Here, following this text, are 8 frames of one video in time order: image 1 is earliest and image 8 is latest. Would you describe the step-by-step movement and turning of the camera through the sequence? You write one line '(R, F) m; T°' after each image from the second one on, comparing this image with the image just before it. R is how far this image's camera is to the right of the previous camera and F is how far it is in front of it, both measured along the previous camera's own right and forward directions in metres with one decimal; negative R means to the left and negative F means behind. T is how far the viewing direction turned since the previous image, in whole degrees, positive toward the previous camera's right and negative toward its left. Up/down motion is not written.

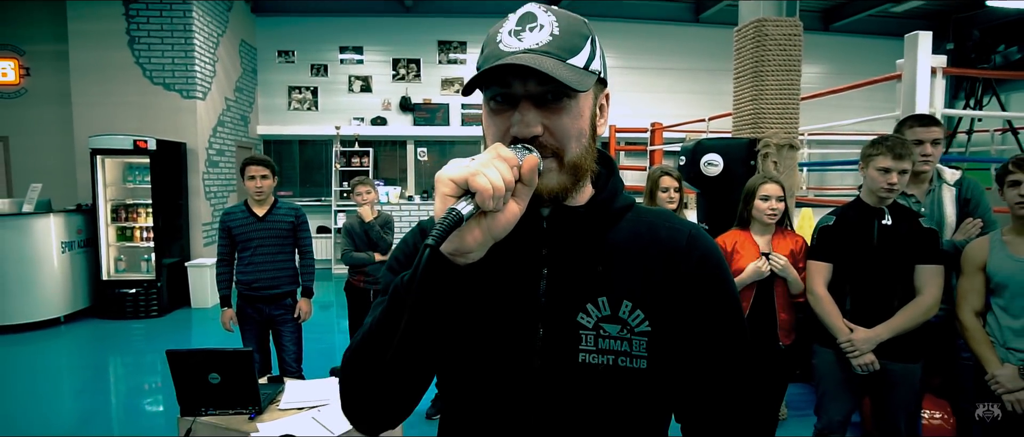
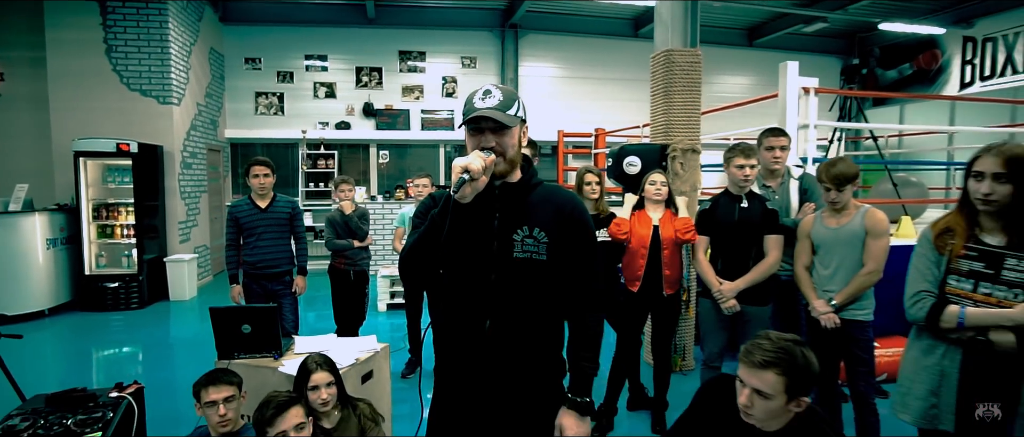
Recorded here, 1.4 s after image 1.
(0.0, -0.7) m; +4°
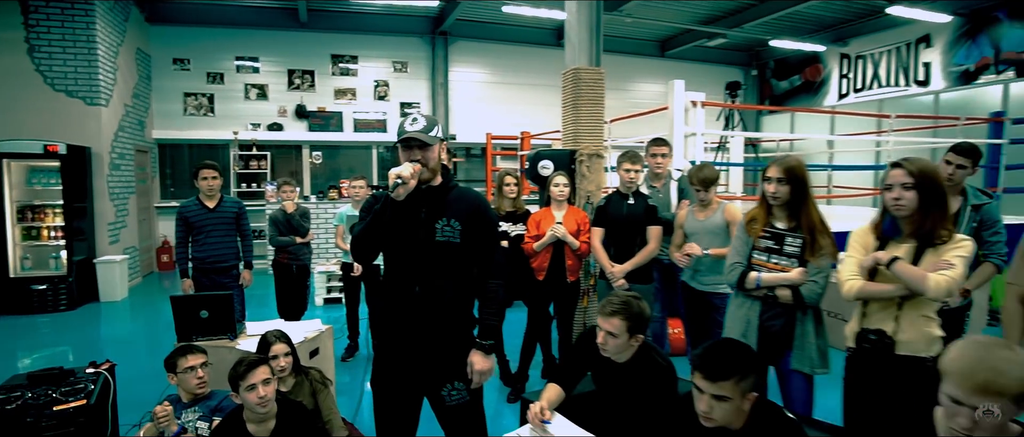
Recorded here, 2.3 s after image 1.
(0.0, -0.5) m; +7°
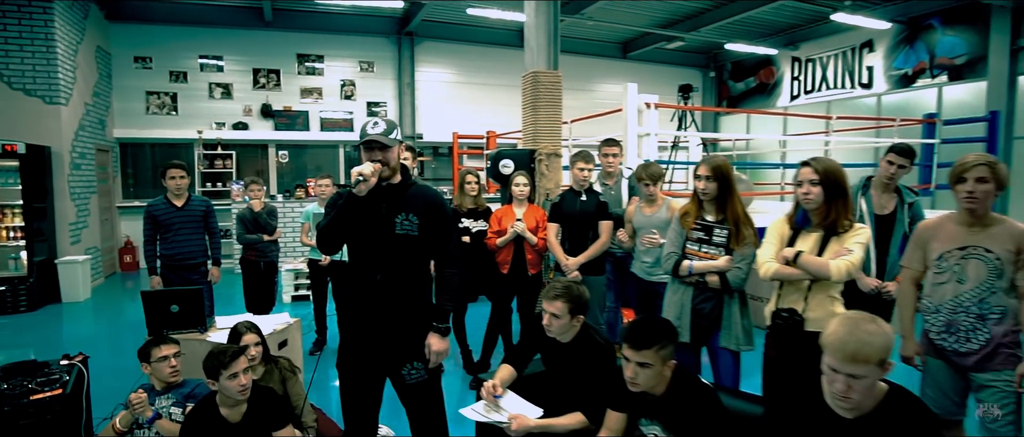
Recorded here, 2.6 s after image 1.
(+0.1, -0.2) m; +3°
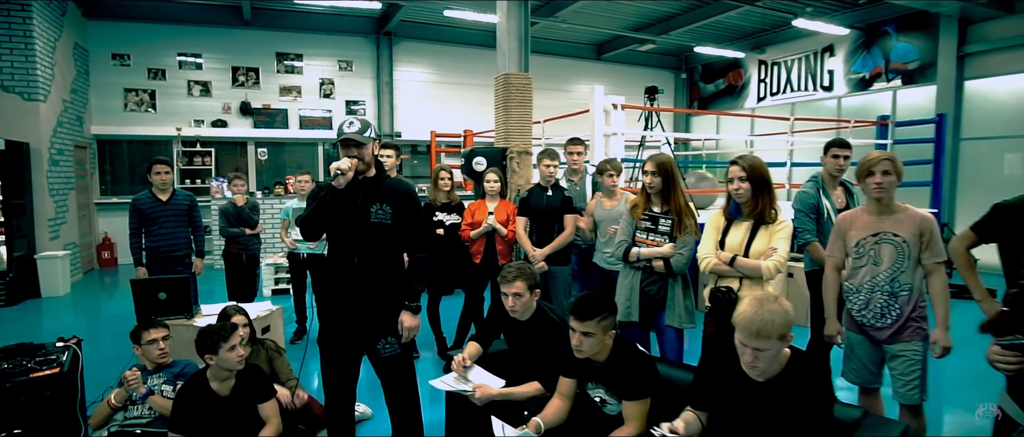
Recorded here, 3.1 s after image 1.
(+0.1, -0.2) m; +2°
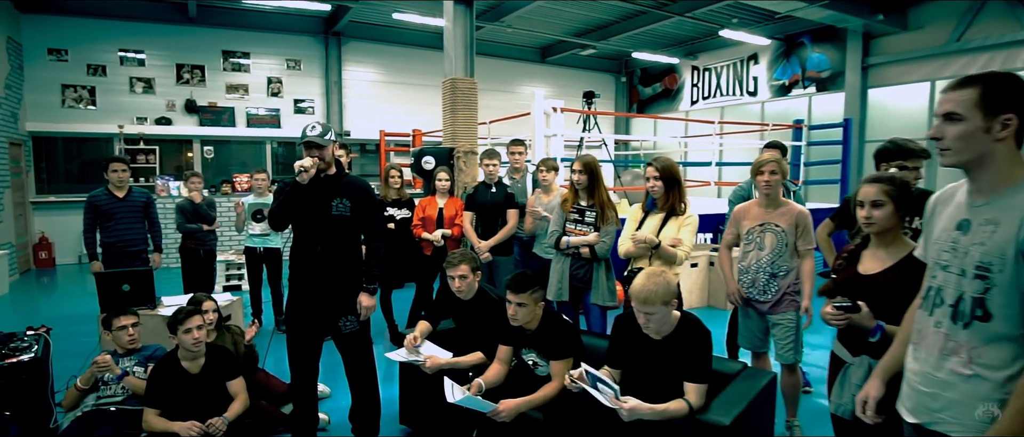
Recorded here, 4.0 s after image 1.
(0.0, -0.4) m; +5°
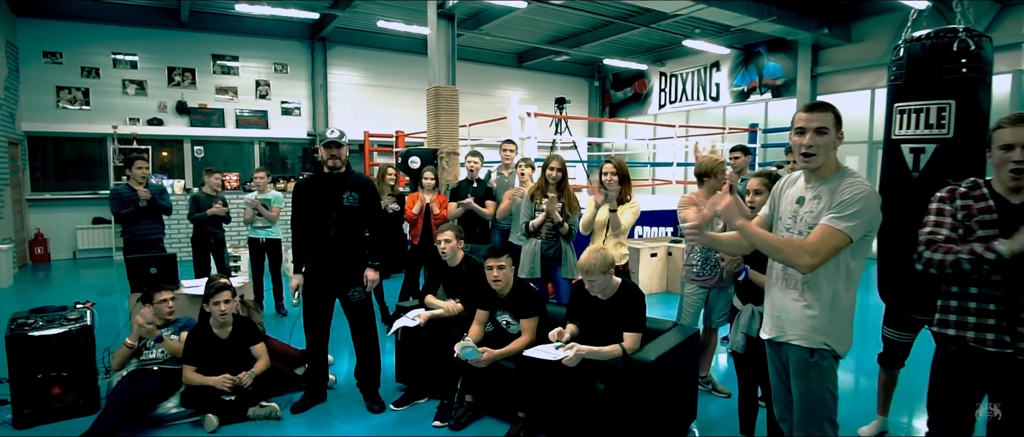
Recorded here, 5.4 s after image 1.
(0.0, -0.6) m; +2°
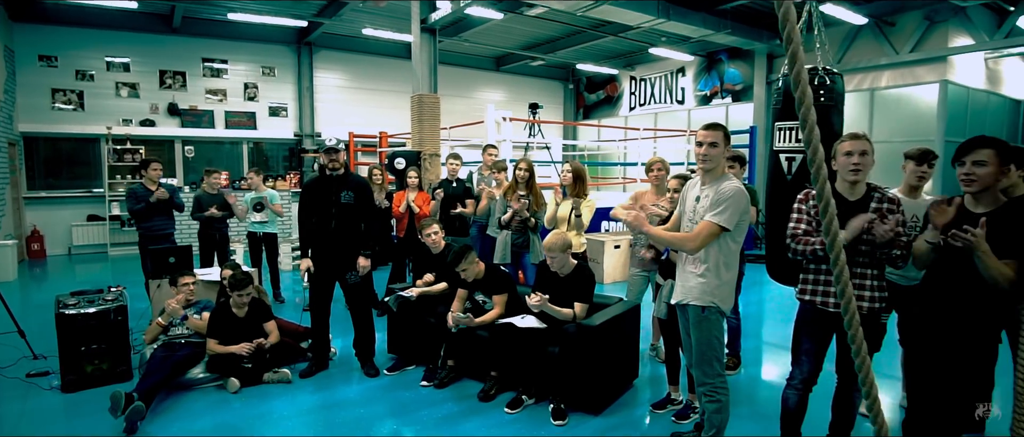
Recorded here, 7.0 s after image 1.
(0.0, -0.6) m; +2°
